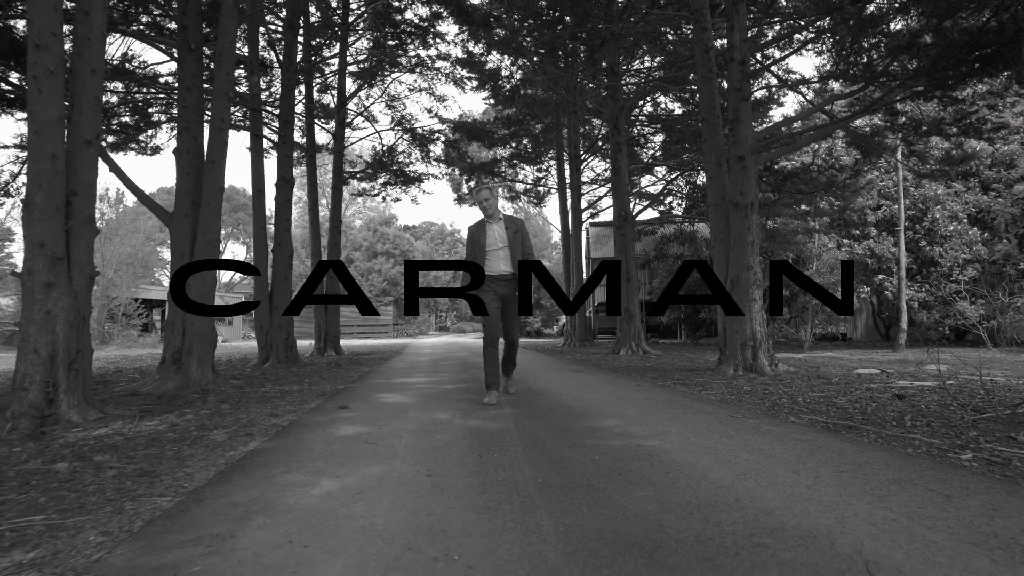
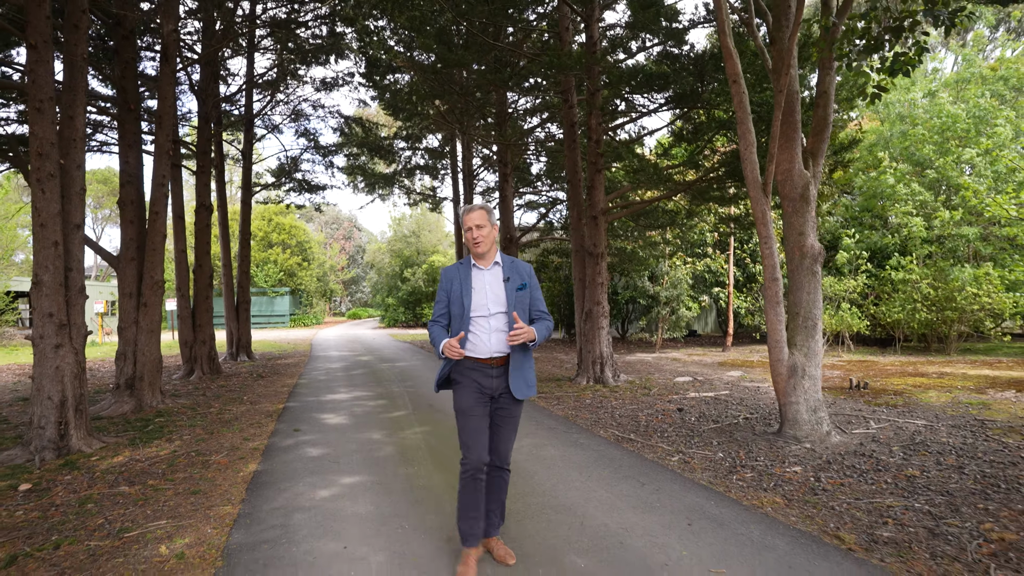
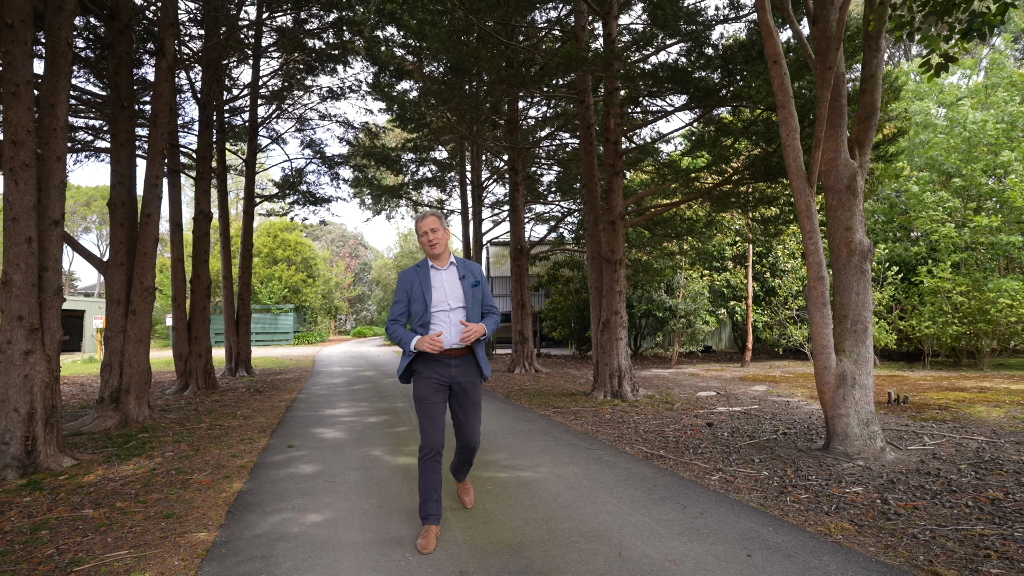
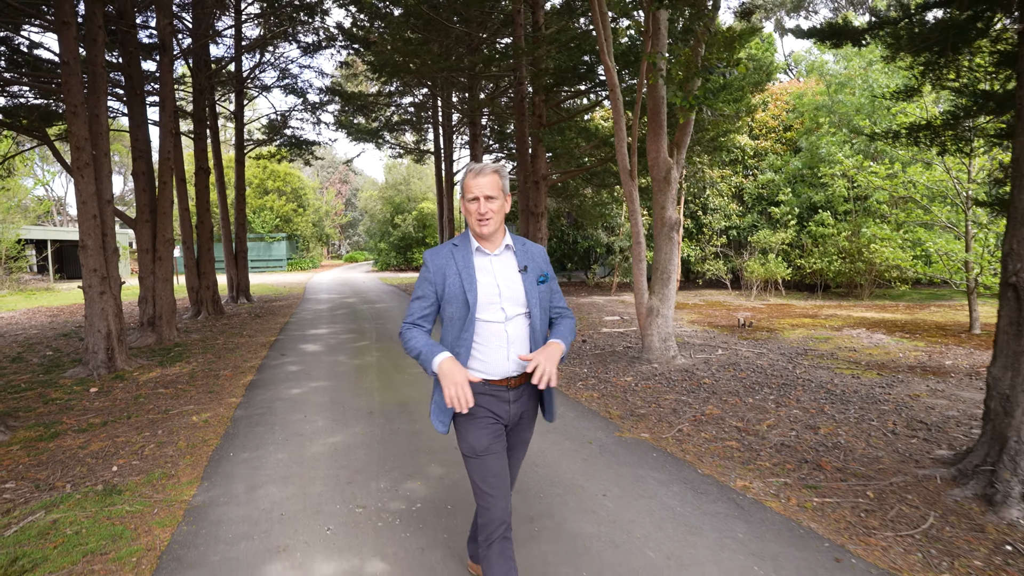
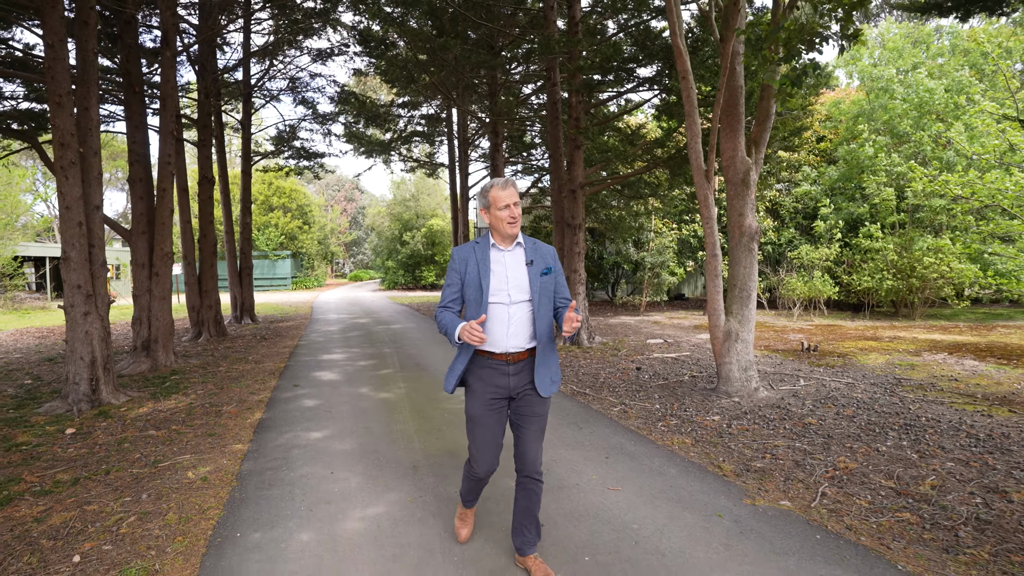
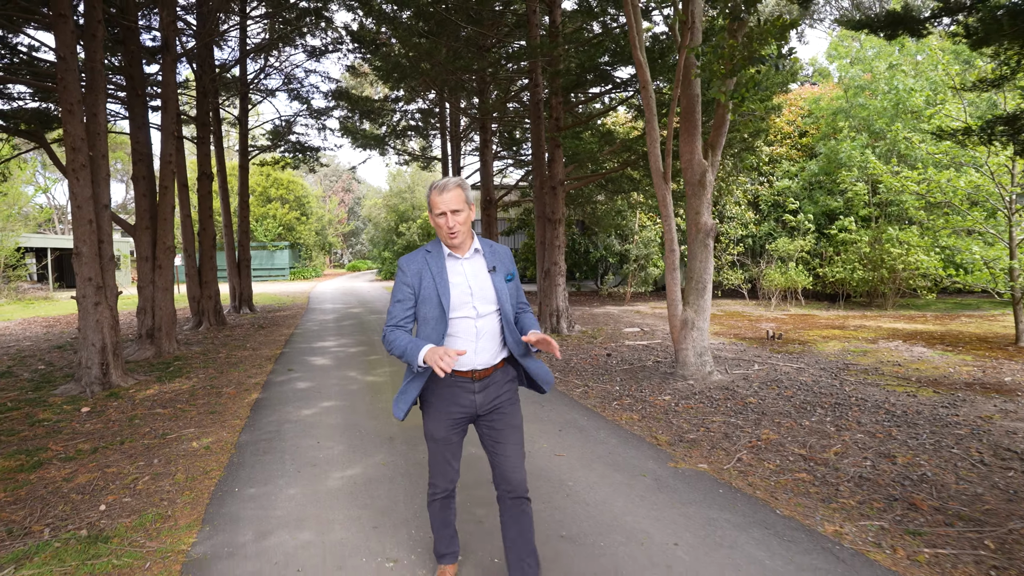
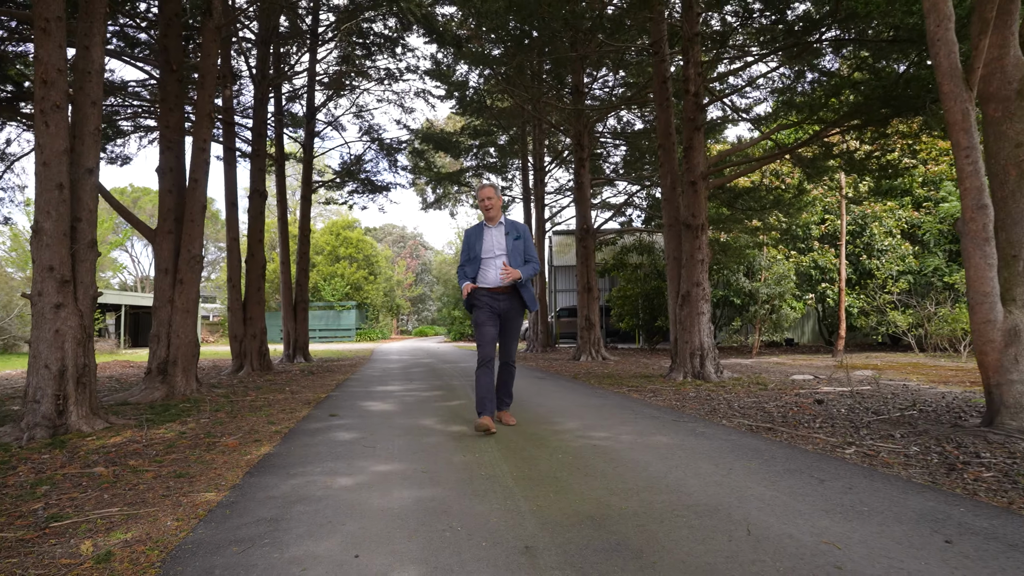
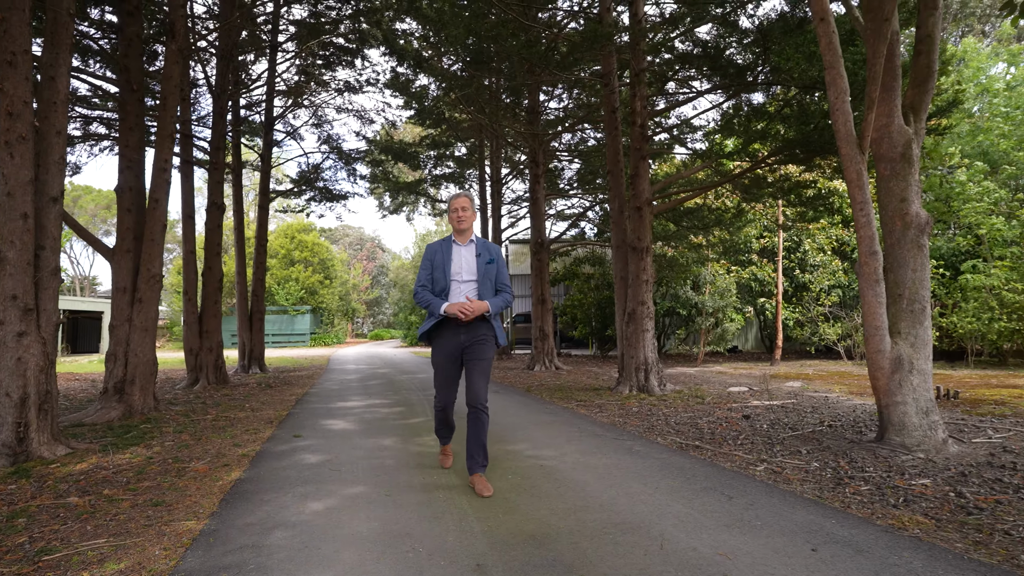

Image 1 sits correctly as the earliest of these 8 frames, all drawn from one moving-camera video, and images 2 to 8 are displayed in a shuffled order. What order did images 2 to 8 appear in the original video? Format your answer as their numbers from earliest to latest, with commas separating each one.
7, 8, 3, 2, 5, 6, 4
